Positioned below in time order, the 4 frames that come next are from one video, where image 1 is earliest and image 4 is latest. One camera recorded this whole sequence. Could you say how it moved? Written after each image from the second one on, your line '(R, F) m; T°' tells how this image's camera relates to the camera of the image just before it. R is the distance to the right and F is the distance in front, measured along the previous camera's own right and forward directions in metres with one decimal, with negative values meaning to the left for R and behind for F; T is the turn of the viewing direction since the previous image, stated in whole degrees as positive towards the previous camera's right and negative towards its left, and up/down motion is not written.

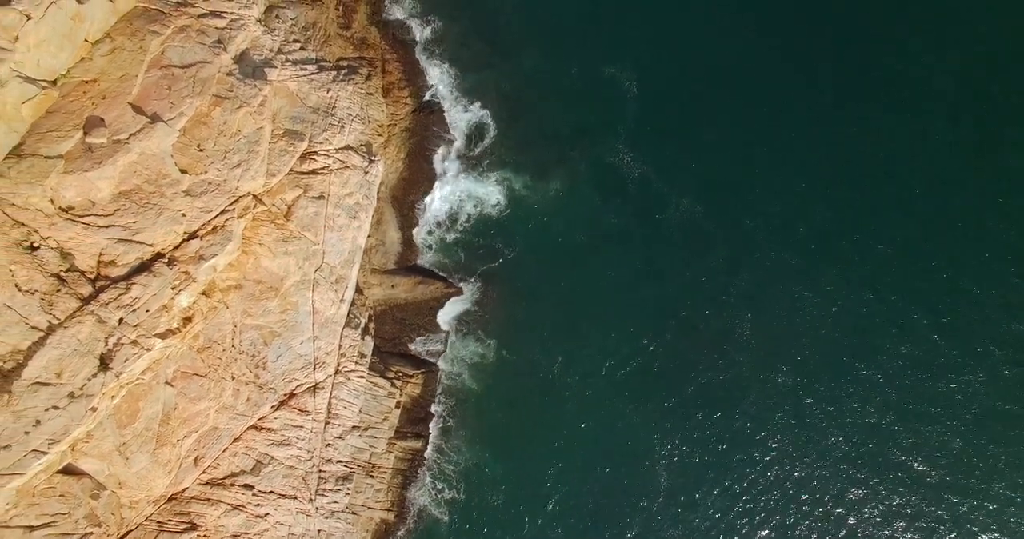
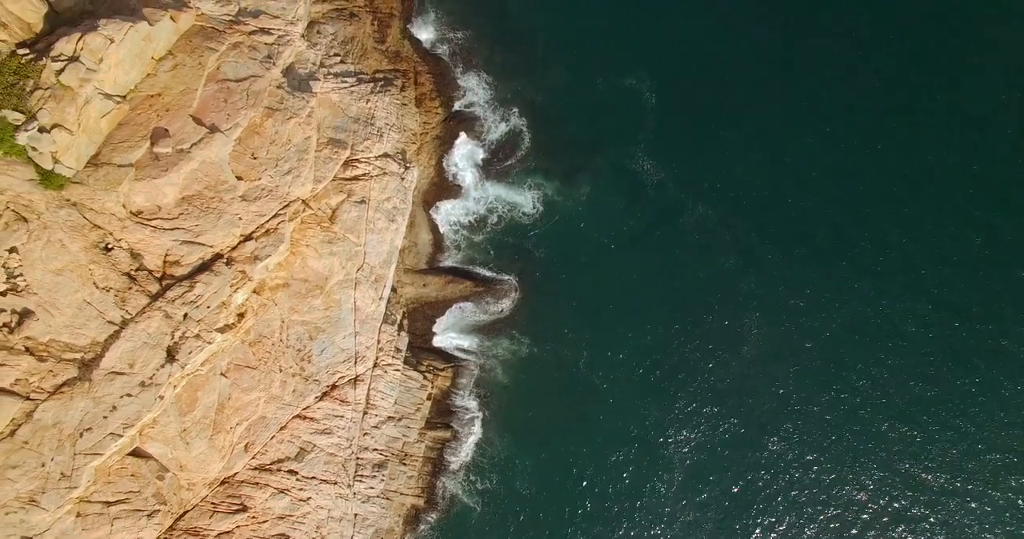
(-2.1, -2.7) m; +1°
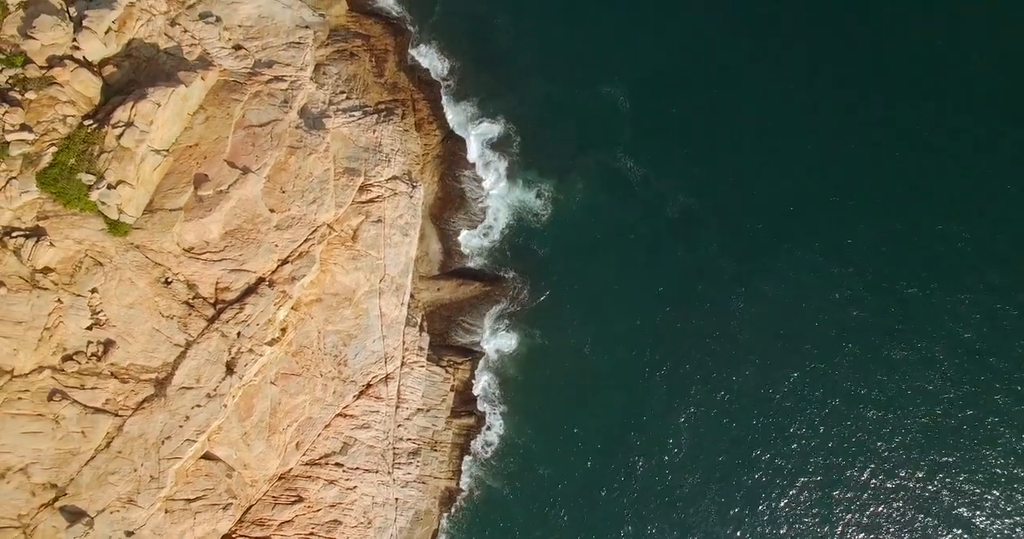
(-0.2, -5.0) m; 0°
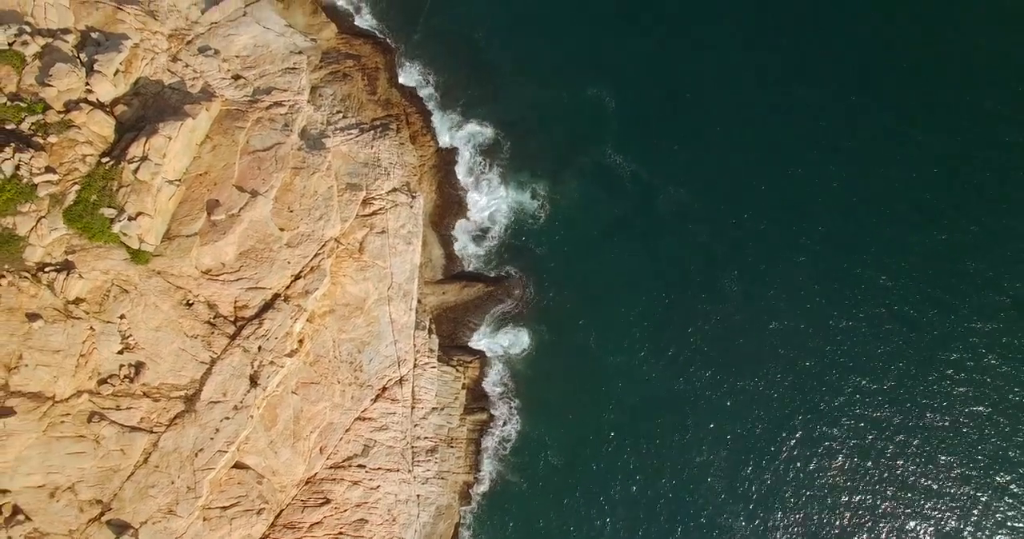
(+0.1, -2.1) m; 0°
